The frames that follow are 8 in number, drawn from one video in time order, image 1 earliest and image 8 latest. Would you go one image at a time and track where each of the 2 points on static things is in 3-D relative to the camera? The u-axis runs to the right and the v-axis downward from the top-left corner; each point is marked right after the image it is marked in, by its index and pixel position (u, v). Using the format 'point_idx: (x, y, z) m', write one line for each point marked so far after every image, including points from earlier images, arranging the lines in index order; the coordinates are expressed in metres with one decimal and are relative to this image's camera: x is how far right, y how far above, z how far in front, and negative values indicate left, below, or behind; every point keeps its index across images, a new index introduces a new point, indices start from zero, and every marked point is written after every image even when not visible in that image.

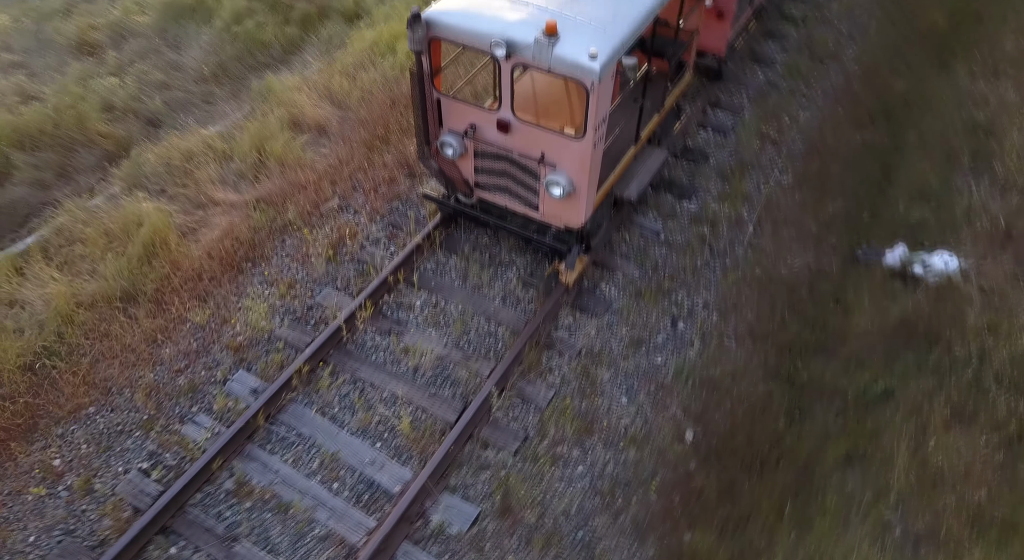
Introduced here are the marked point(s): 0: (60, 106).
0: (-7.5, +2.9, +11.6) m
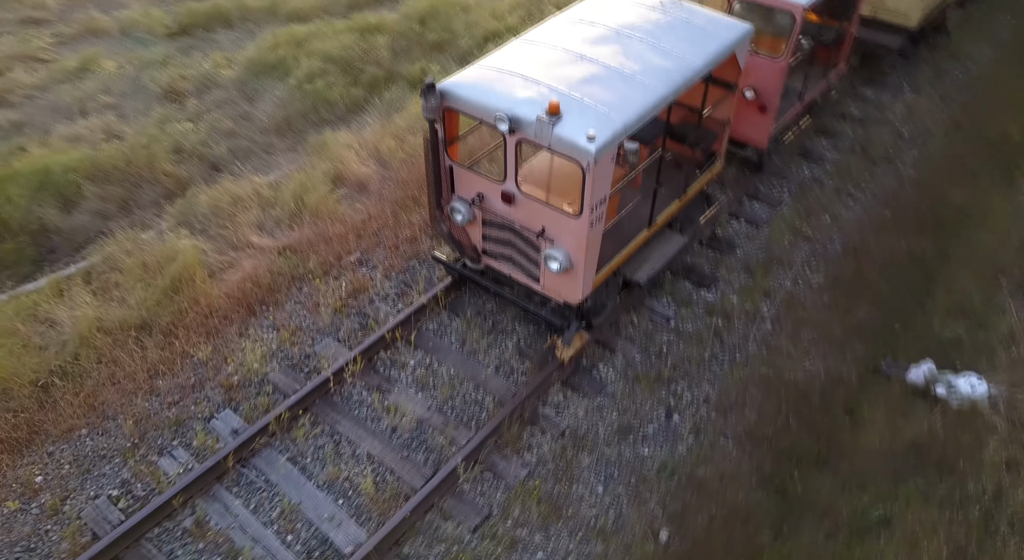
0: (-6.7, +2.4, +12.5) m
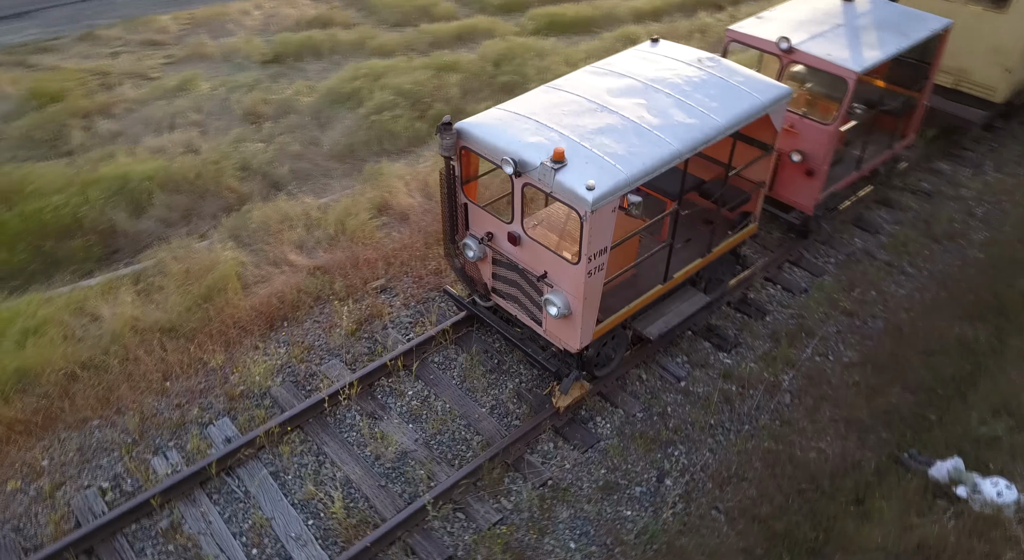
0: (-5.8, +2.3, +13.3) m
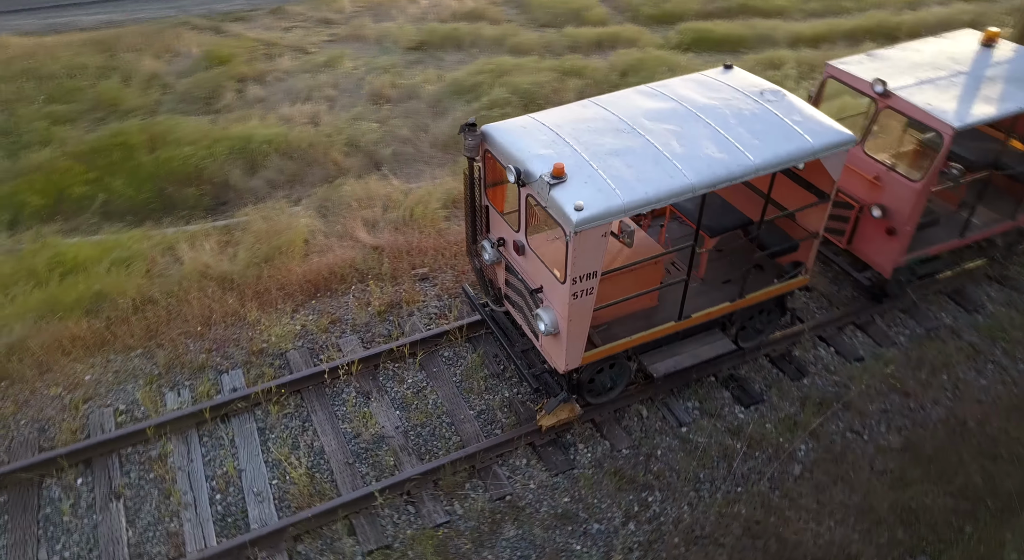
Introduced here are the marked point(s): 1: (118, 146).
0: (-3.8, +3.0, +14.2) m
1: (-8.0, +2.7, +14.2) m
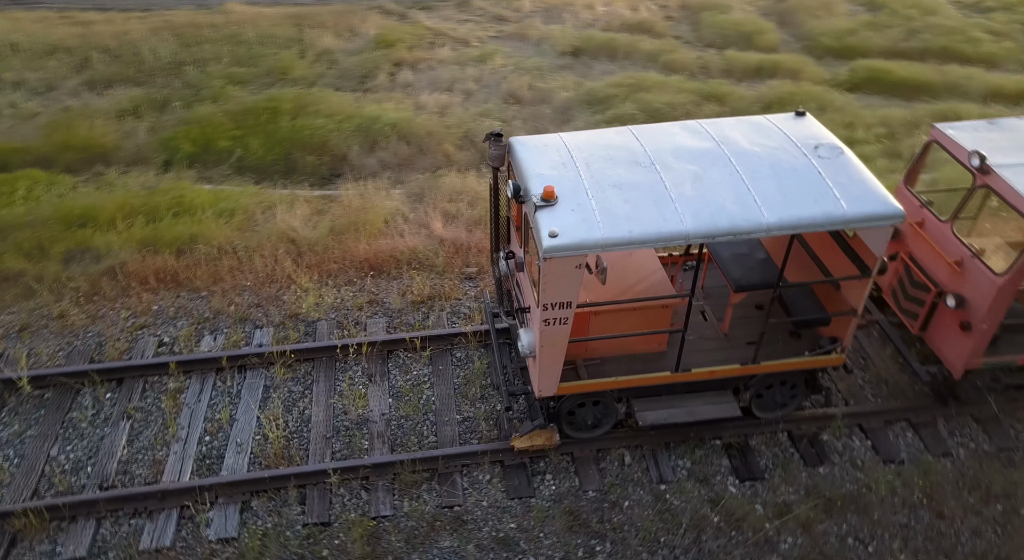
0: (-1.4, +3.3, +14.8) m
1: (-5.4, +3.8, +15.7) m
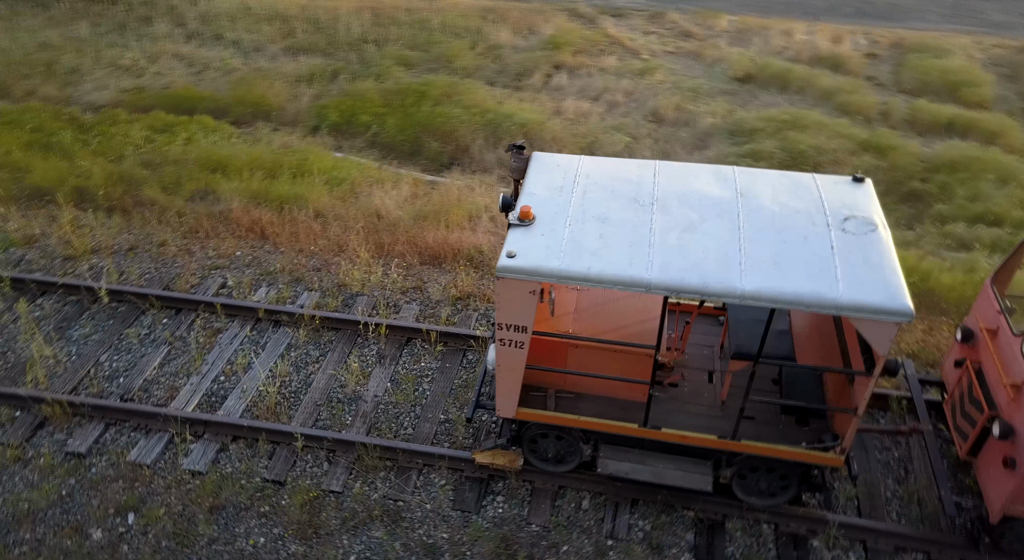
0: (+1.3, +3.1, +14.7) m
1: (-2.2, +4.4, +16.6) m
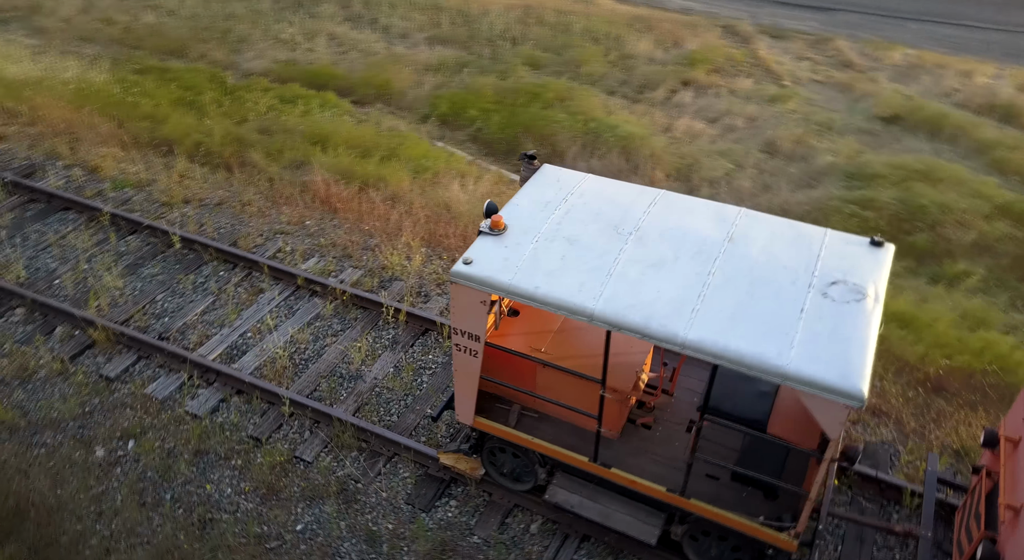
0: (+3.3, +2.6, +14.2) m
1: (+0.5, +4.4, +16.7) m
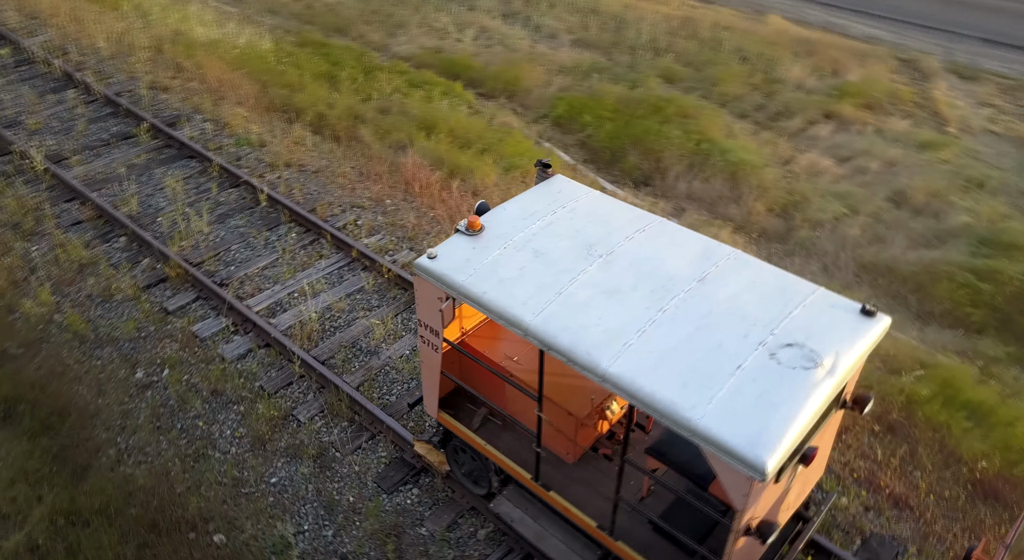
0: (+5.2, +1.8, +13.3) m
1: (+3.3, +4.0, +16.3) m
